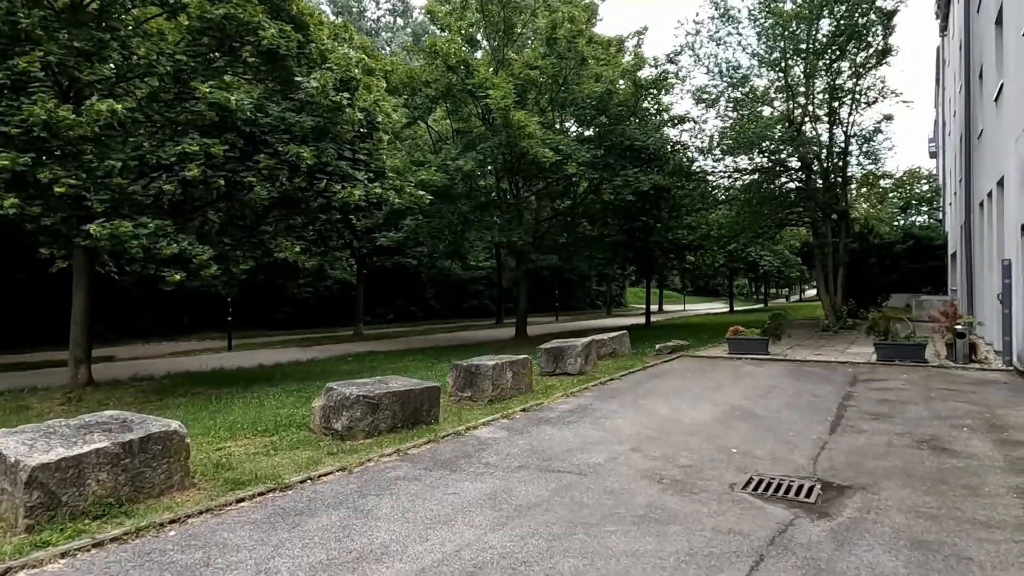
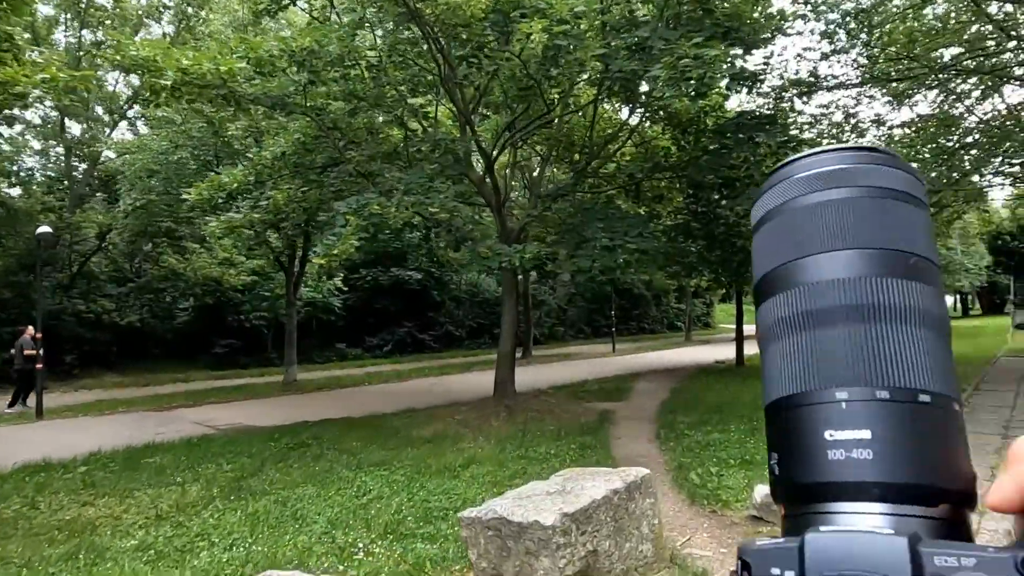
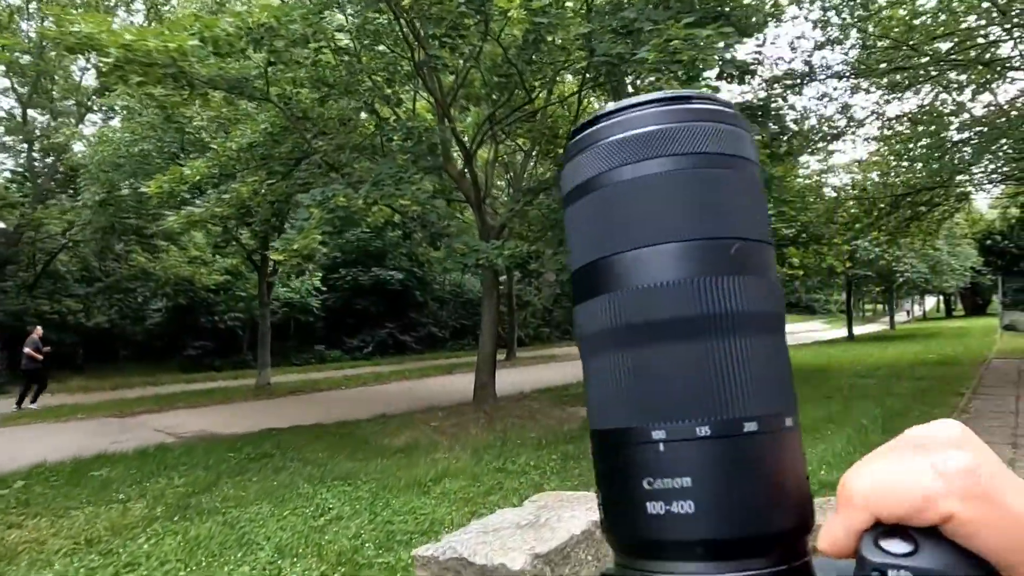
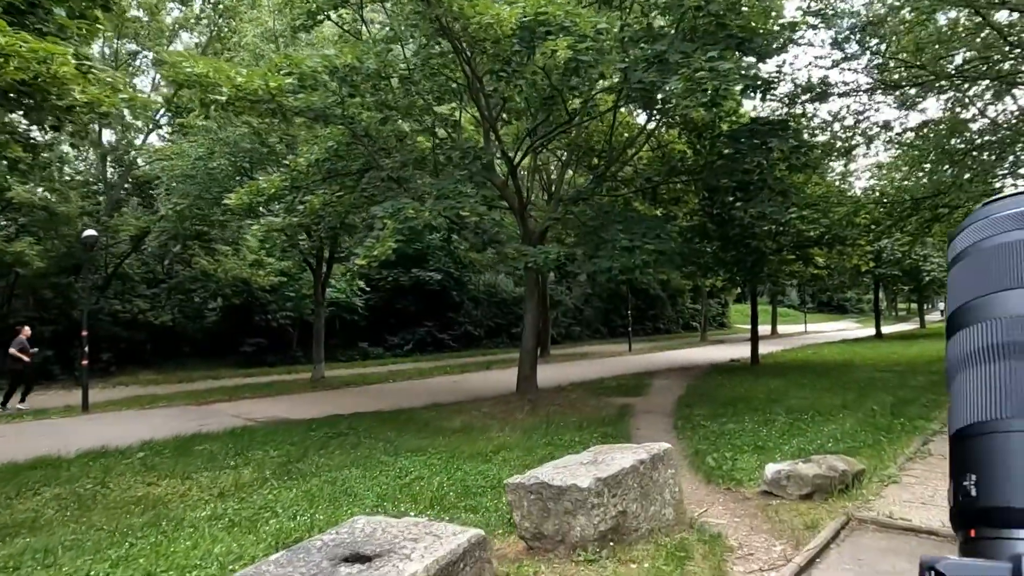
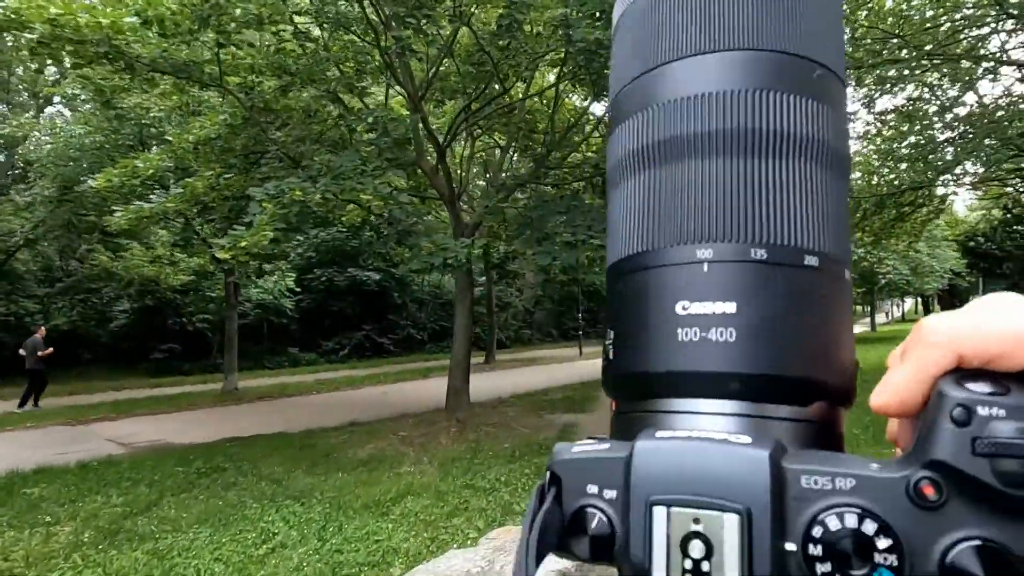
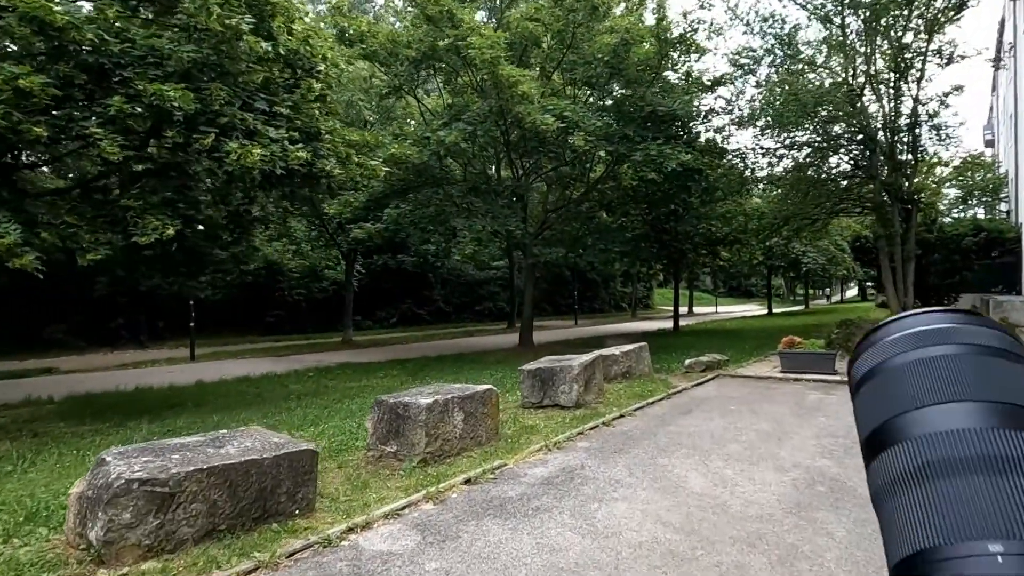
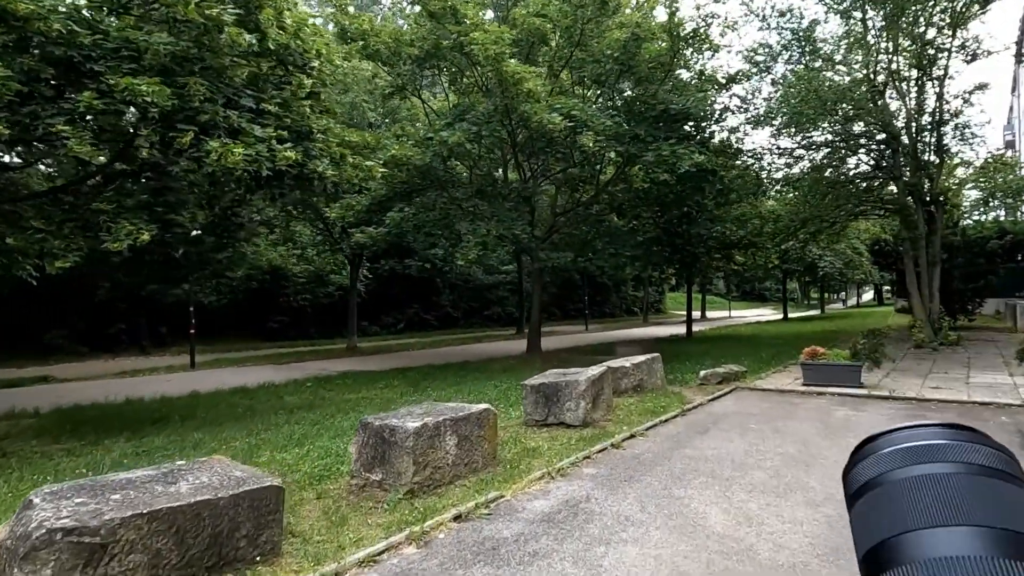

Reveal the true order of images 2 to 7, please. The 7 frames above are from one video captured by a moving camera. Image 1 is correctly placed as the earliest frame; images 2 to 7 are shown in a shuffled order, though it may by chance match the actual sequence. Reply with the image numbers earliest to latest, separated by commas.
6, 7, 4, 2, 3, 5
